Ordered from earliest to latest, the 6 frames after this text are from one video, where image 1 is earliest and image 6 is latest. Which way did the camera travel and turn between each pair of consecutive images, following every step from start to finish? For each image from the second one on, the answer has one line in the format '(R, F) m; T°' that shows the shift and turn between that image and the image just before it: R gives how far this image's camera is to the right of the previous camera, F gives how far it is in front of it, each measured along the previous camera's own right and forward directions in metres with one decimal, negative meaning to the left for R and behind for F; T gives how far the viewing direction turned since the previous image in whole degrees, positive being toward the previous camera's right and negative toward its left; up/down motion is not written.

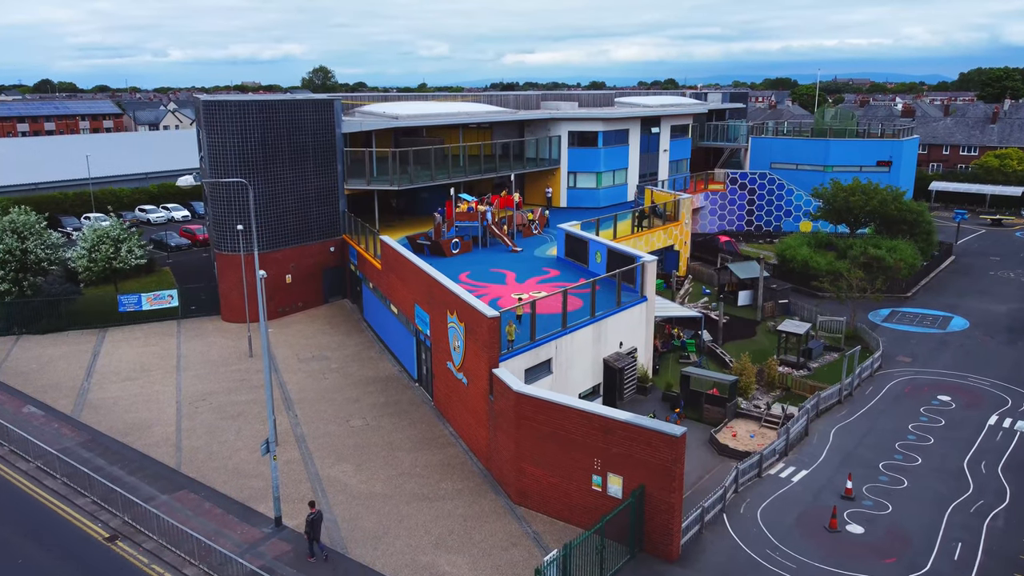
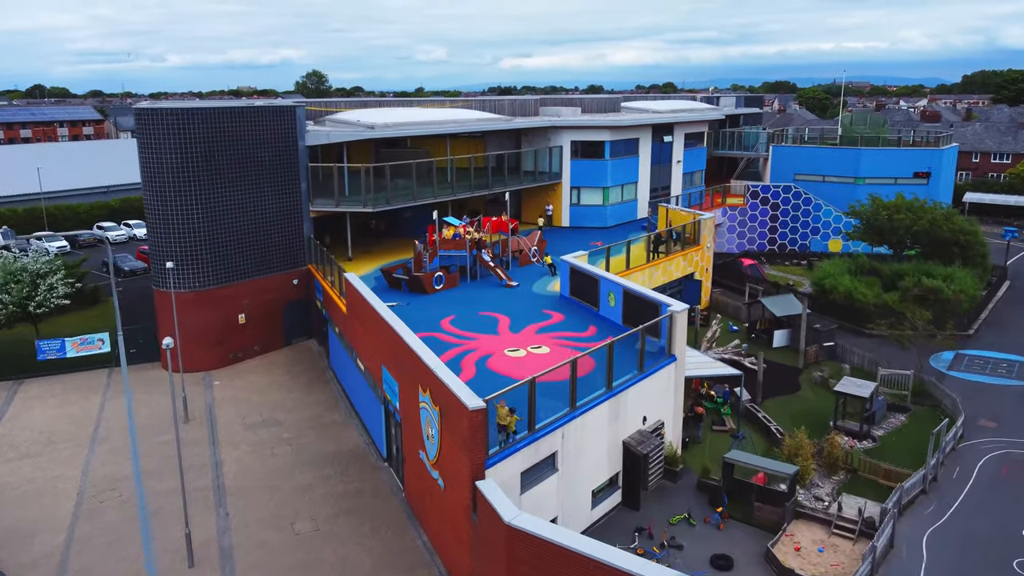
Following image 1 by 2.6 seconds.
(+0.1, +5.7) m; 0°
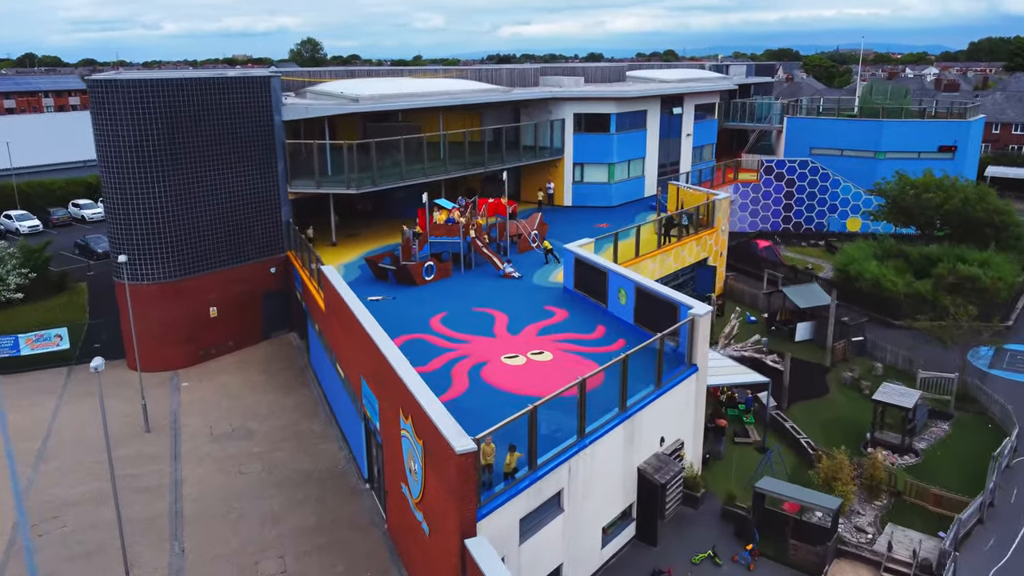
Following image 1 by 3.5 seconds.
(0.0, +2.8) m; 0°
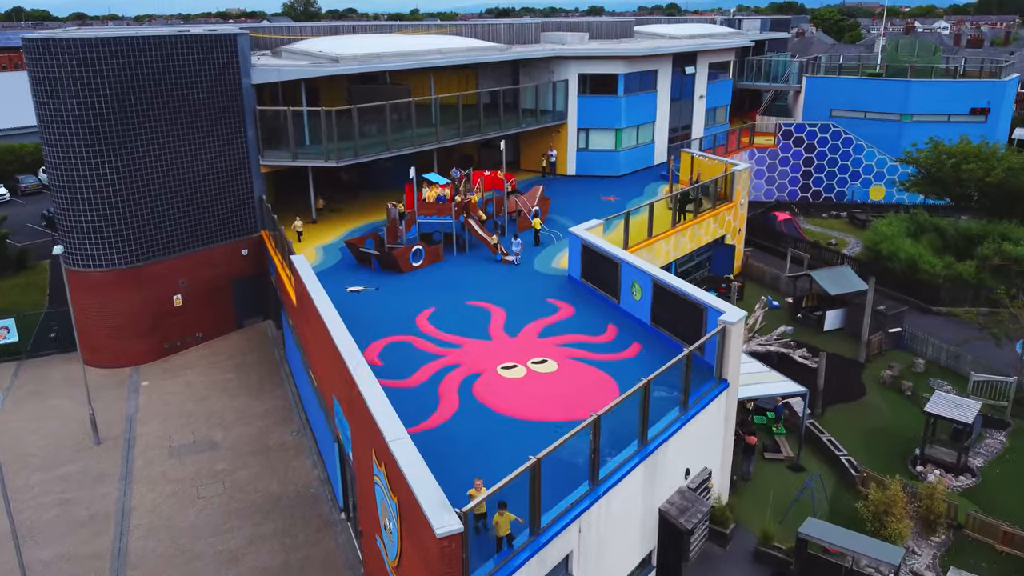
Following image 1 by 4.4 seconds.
(0.0, +3.0) m; 0°
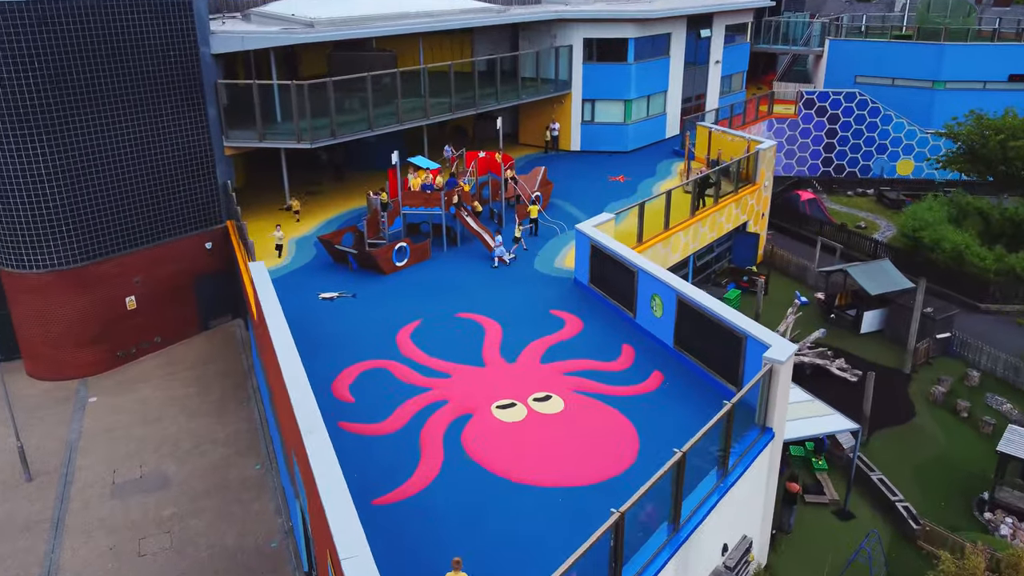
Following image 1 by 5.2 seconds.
(0.0, +3.0) m; 0°
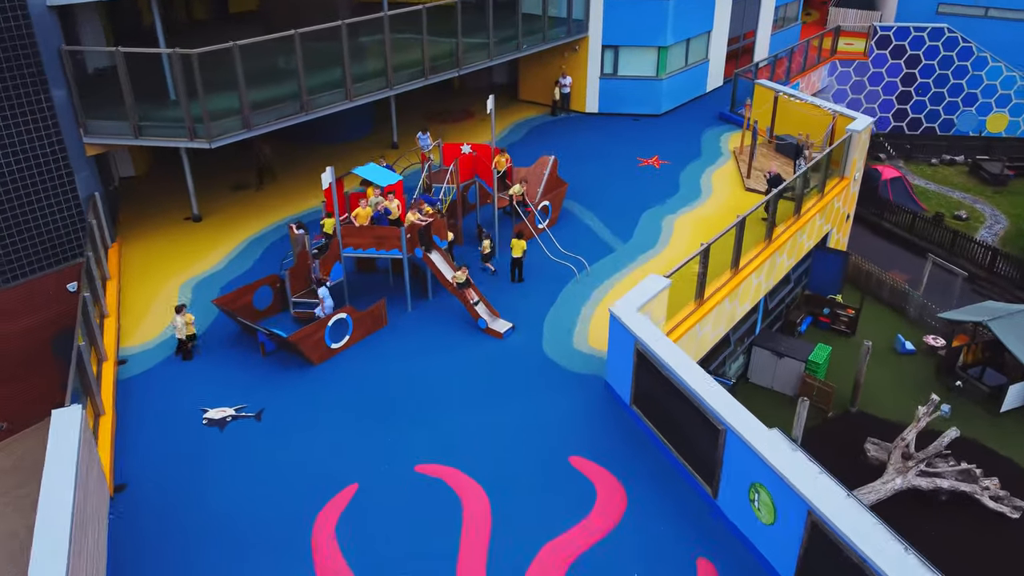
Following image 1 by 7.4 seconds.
(0.0, +7.4) m; 0°
